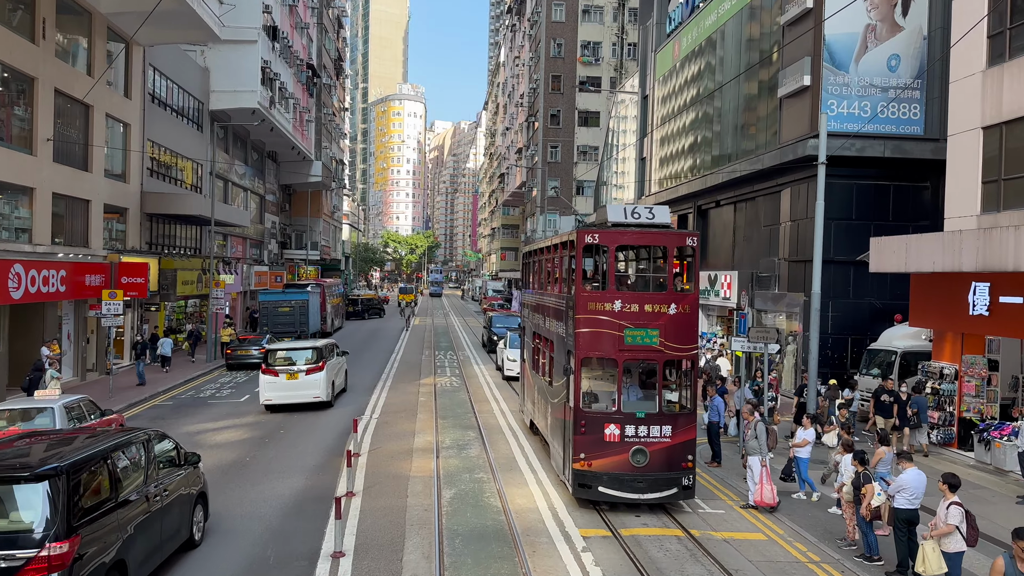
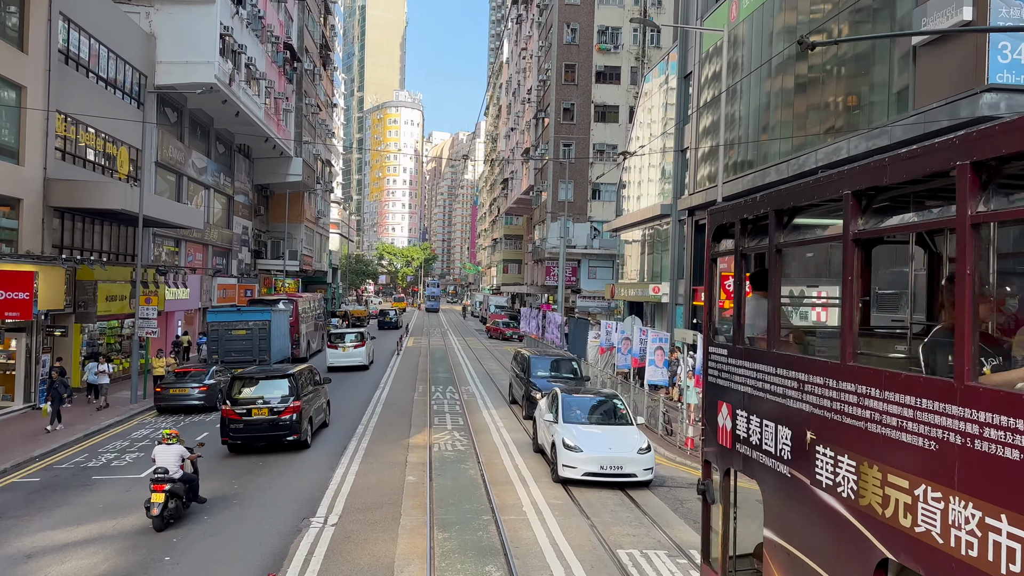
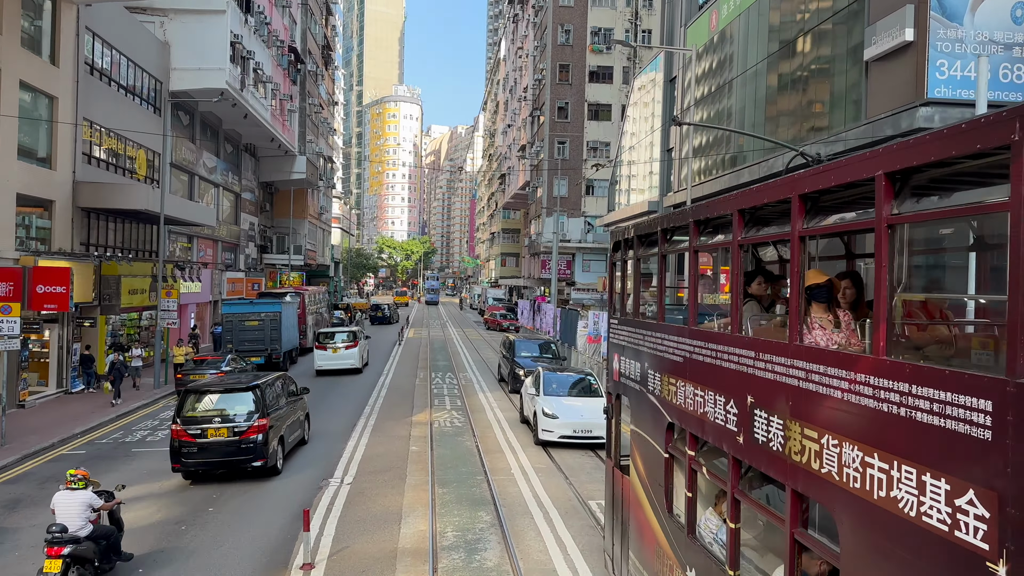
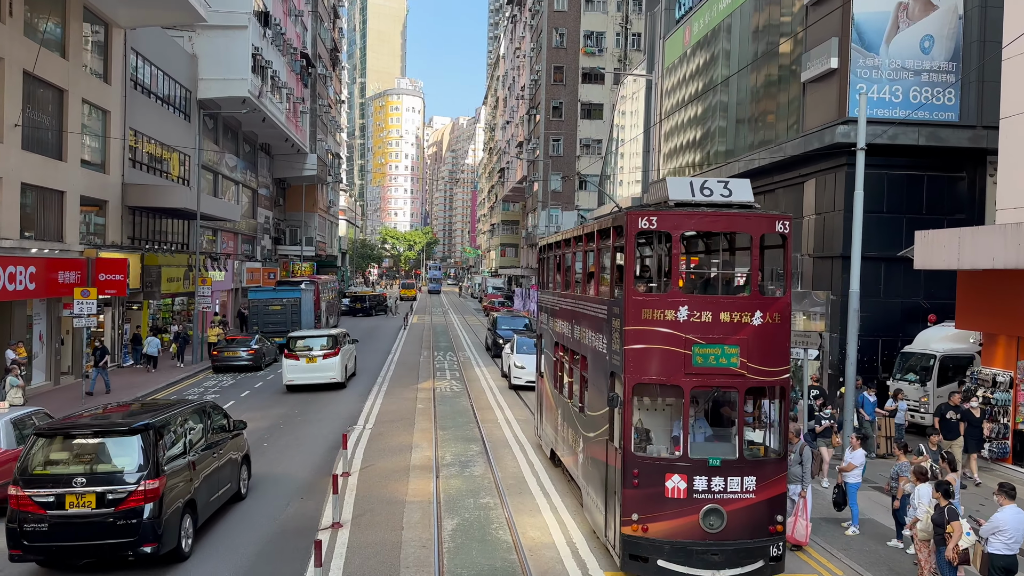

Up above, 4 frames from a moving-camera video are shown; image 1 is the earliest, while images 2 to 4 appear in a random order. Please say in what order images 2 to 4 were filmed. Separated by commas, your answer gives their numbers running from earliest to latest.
4, 3, 2
